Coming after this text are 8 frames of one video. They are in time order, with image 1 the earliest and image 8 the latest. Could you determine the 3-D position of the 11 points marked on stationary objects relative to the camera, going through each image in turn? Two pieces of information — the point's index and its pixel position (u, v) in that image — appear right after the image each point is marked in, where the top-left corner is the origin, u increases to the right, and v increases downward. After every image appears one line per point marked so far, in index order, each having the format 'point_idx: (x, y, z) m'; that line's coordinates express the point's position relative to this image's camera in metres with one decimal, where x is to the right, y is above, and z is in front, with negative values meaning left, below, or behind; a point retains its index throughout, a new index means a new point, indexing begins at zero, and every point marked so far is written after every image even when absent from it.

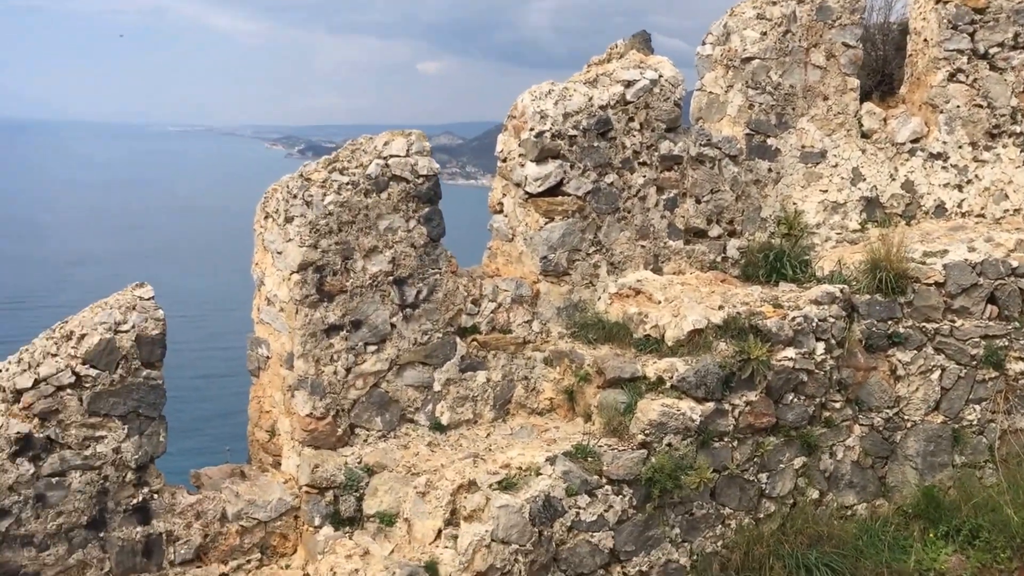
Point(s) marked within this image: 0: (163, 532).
0: (-1.2, -0.8, +3.6) m
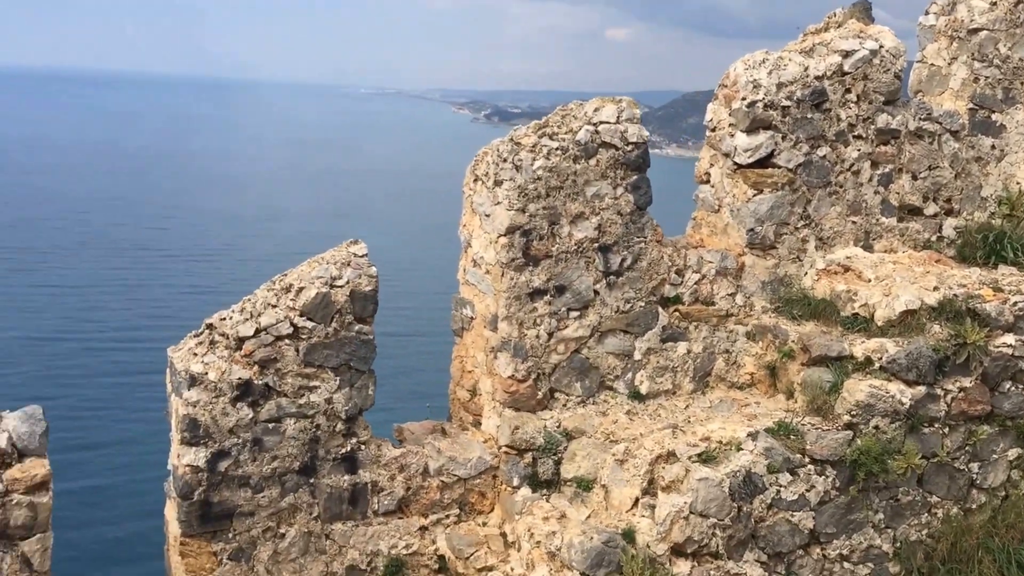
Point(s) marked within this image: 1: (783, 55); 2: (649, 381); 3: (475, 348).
0: (-0.5, -0.7, +3.8) m
1: (+1.0, +0.9, +4.1) m
2: (+0.5, -0.3, +4.0) m
3: (-0.1, -0.2, +4.0) m
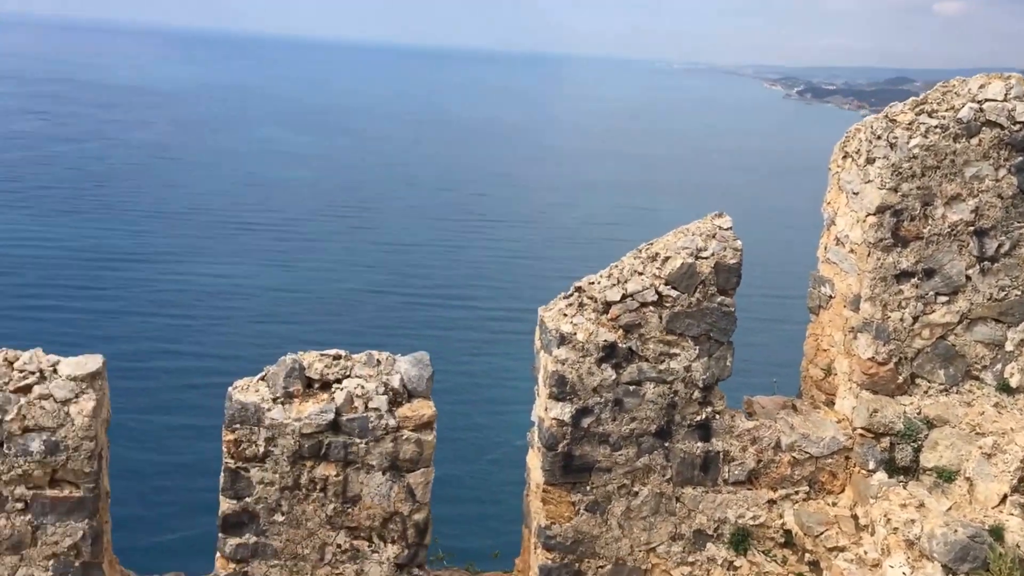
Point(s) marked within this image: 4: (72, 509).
0: (+0.7, -0.6, +3.8) m
1: (+2.4, +0.9, +3.8) m
2: (+1.8, -0.3, +3.8) m
3: (+1.2, -0.1, +4.0) m
4: (-1.4, -0.7, +3.4) m
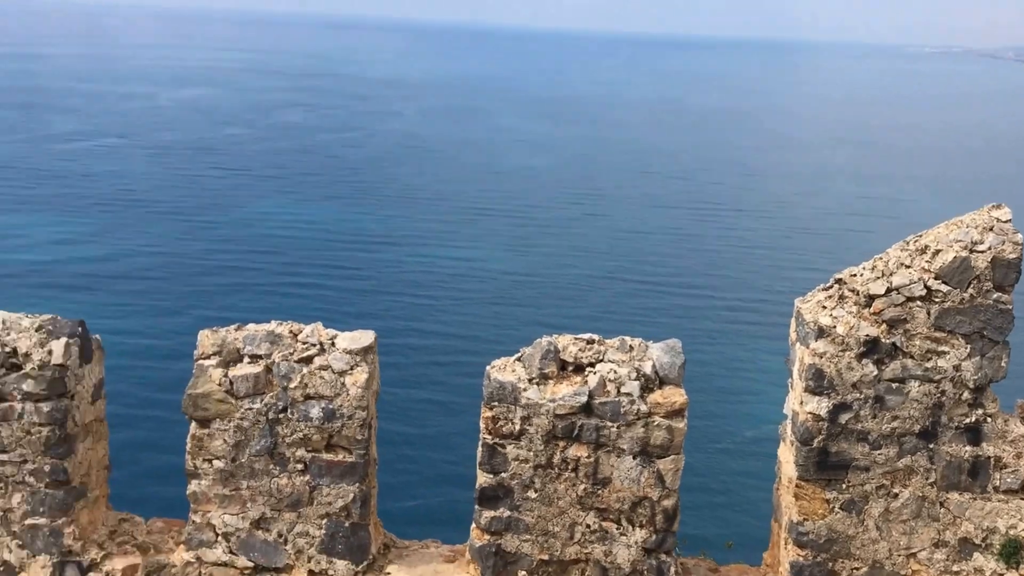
0: (+1.6, -0.6, +3.6) m
1: (+3.2, +0.9, +3.2) m
2: (+2.6, -0.3, +3.4) m
3: (+2.1, -0.1, +3.7) m
4: (-0.6, -0.6, +3.7) m
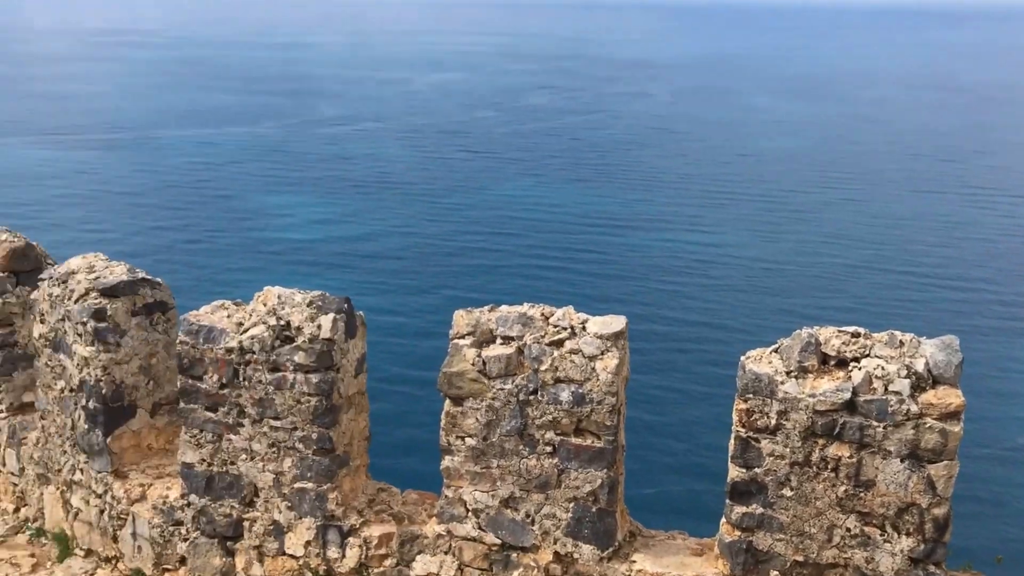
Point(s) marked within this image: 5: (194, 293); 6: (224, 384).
0: (+2.4, -0.6, +3.1) m
1: (+3.9, +0.8, +2.3) m
2: (+3.3, -0.3, +2.6) m
3: (+2.8, -0.2, +3.0) m
4: (+0.3, -0.6, +3.7) m
5: (-4.7, -0.1, +16.6) m
6: (-1.1, -0.4, +4.0) m
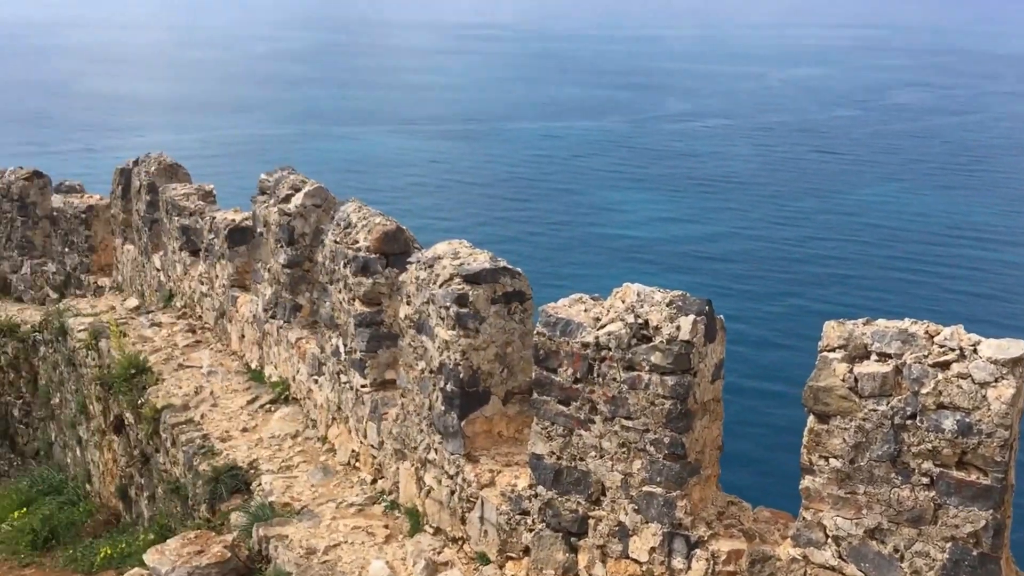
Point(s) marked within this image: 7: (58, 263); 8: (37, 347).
0: (+3.3, -0.7, +2.1) m
1: (+4.6, +0.6, +0.9) m
2: (+4.0, -0.6, +1.4) m
3: (+3.7, -0.4, +1.9) m
4: (+1.4, -0.6, +3.2) m
5: (+0.4, 0.0, +17.1) m
6: (+0.2, -0.3, +4.0) m
7: (-4.4, +0.3, +10.5) m
8: (-4.2, -0.5, +9.7) m
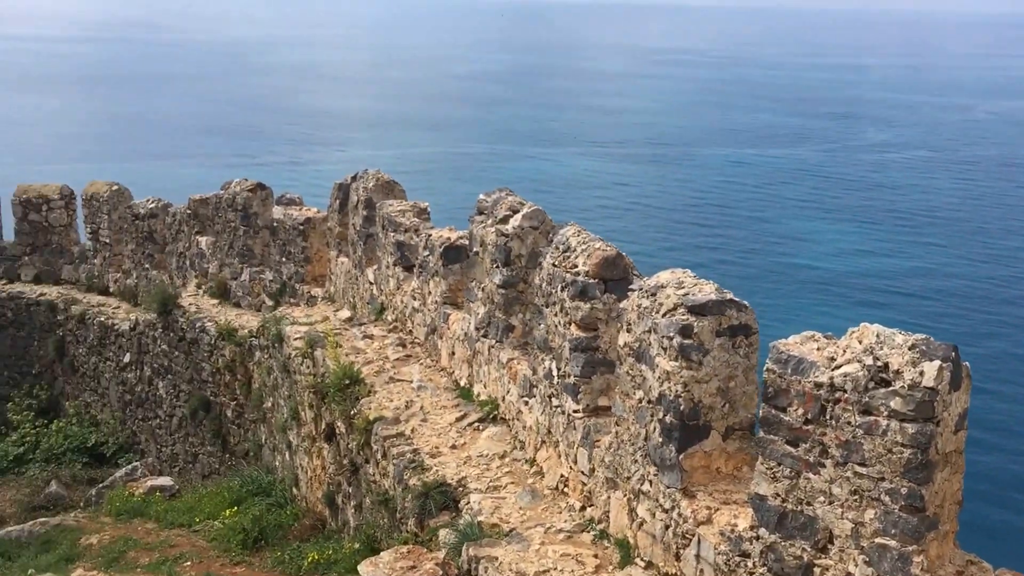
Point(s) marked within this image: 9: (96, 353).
0: (+3.7, -1.0, +1.5) m
1: (+4.8, +0.3, +0.1) m
2: (+4.3, -0.8, +0.6) m
3: (+4.1, -0.6, +1.2) m
4: (+2.1, -0.8, +2.9) m
5: (+3.4, -0.4, +16.7) m
6: (+1.0, -0.5, +3.8) m
7: (-2.4, +0.2, +11.1) m
8: (-2.4, -0.6, +10.2) m
9: (-4.9, -0.8, +12.8) m
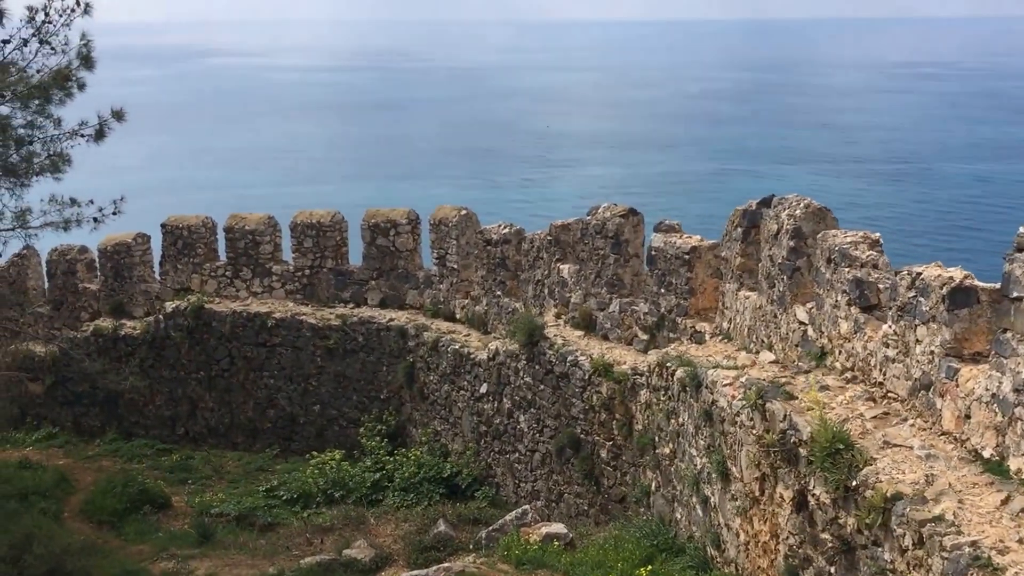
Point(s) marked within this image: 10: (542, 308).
0: (+5.1, -1.2, -0.4) m
1: (+6.0, +0.1, -2.0) m
2: (+5.6, -1.0, -1.3) m
3: (+5.5, -0.8, -0.7) m
4: (+3.9, -1.0, +1.4) m
5: (+8.2, -0.9, +14.6) m
6: (+3.1, -0.7, +2.5) m
7: (+1.3, -0.1, +10.3) m
8: (+1.1, -0.9, +9.5) m
9: (-0.7, -1.1, +12.5) m
10: (+0.3, -0.2, +11.7) m
